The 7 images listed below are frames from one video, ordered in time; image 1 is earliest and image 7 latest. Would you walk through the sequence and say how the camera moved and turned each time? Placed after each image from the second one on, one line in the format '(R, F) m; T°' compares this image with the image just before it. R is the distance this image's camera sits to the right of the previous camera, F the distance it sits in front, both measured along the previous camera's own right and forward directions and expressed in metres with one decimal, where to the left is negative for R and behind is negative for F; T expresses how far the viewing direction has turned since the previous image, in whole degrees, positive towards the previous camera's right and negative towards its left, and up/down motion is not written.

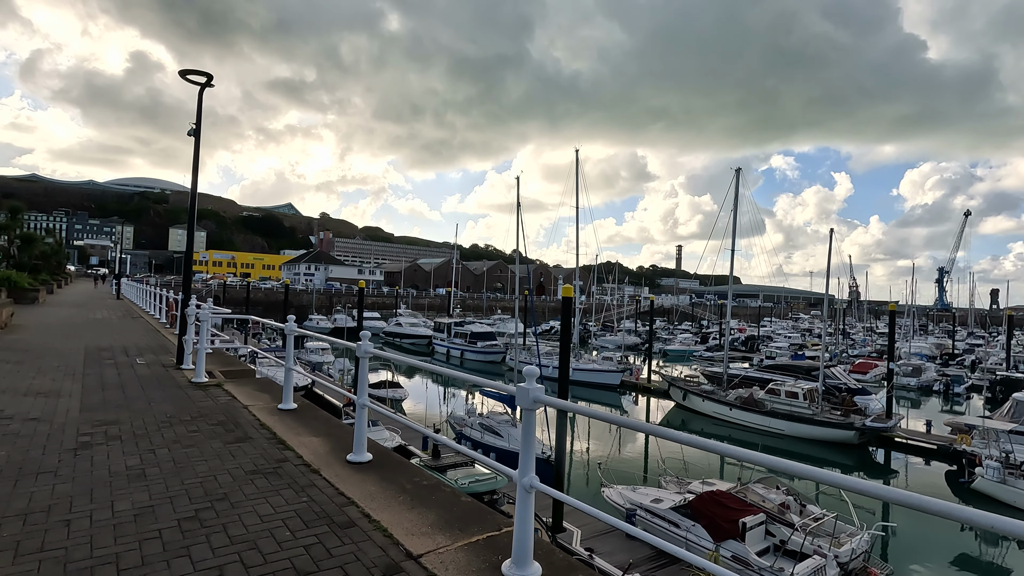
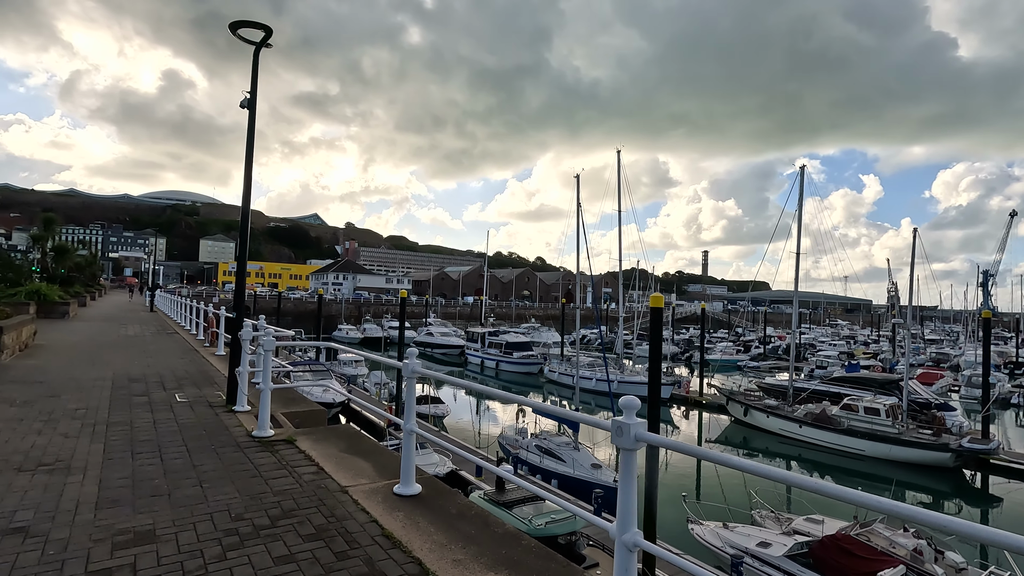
(-1.1, +1.6) m; -2°
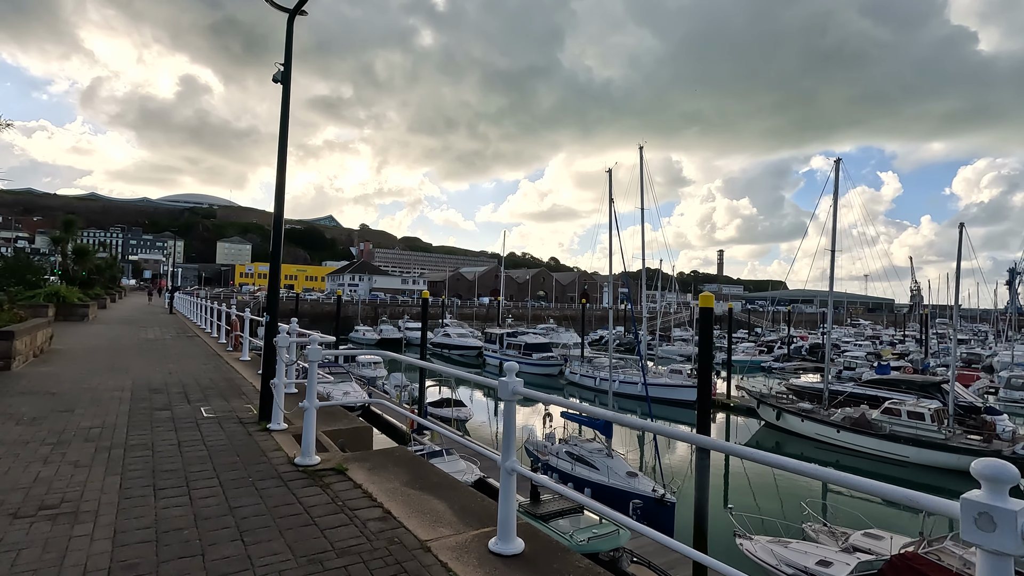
(-0.5, +0.7) m; -1°
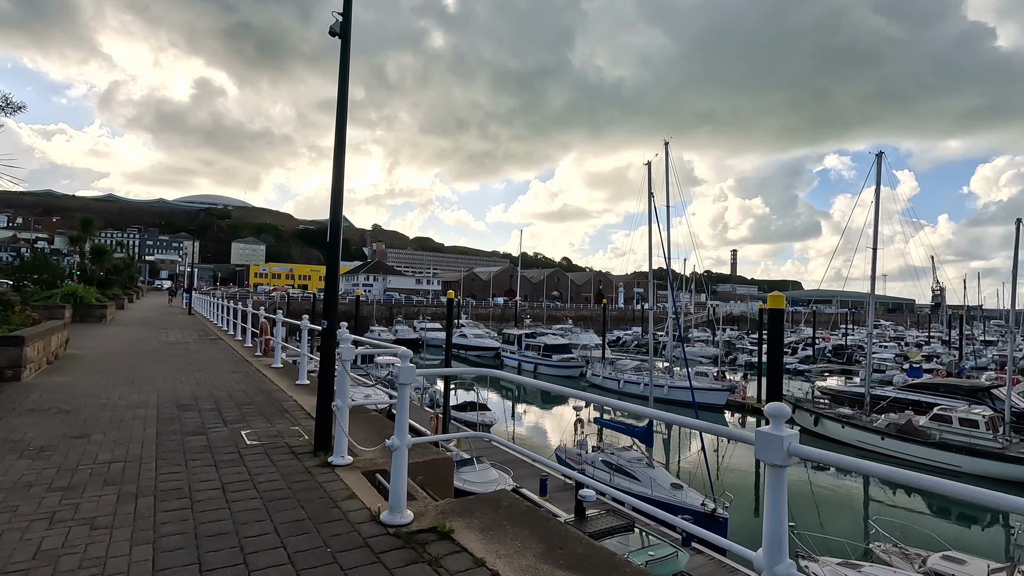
(-0.6, +0.8) m; -1°
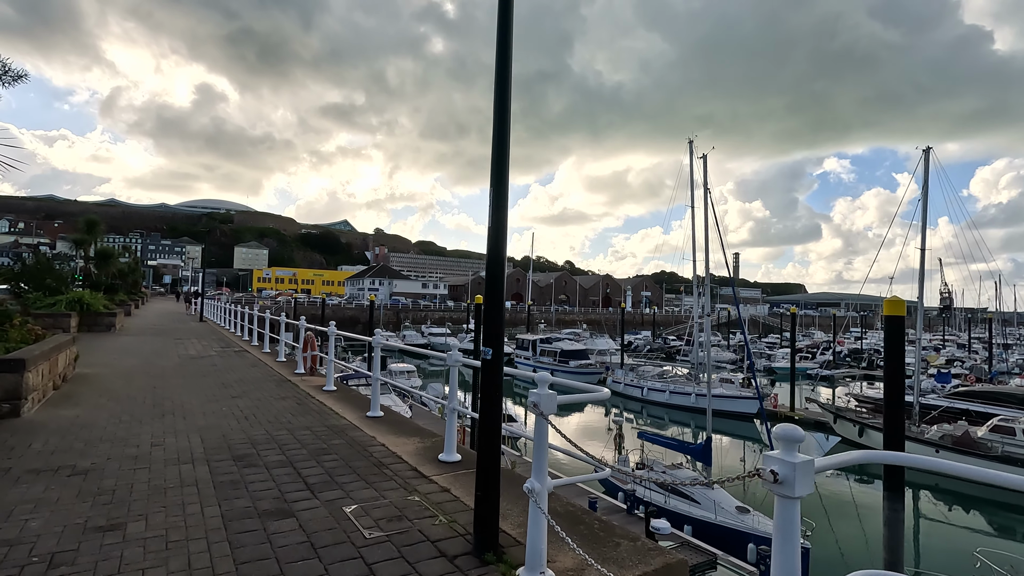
(-1.1, +1.2) m; 0°
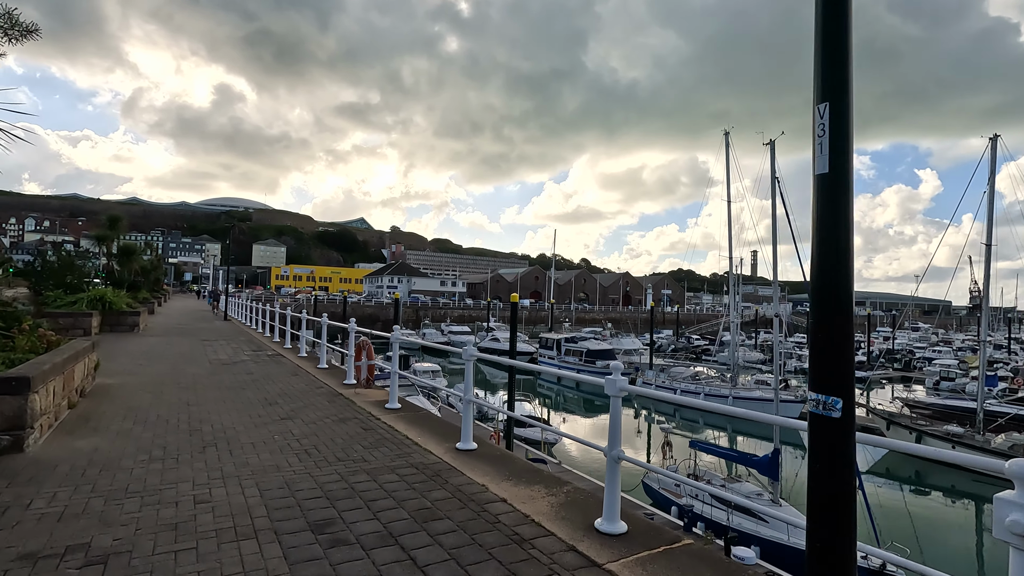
(-0.8, +1.0) m; -2°
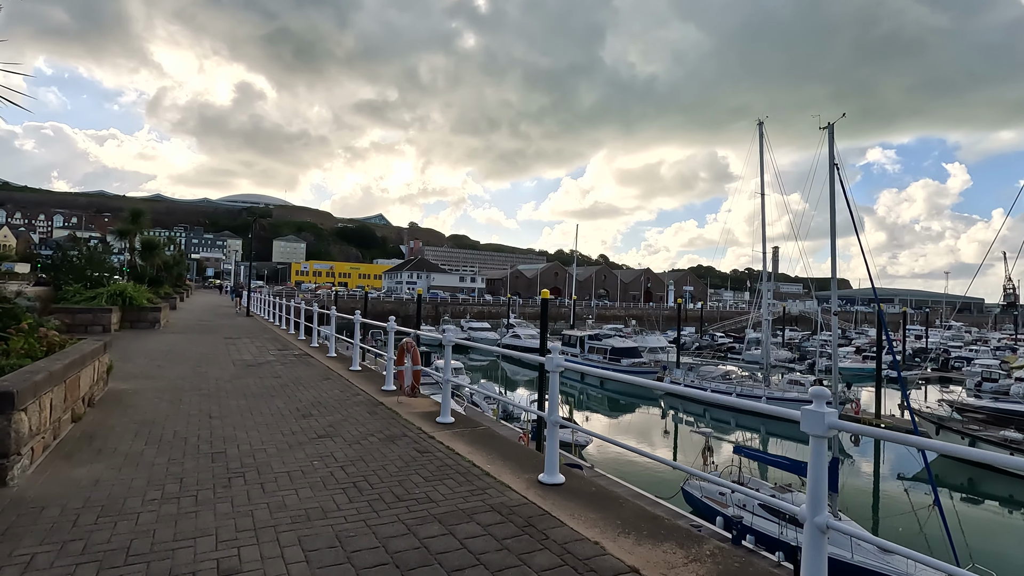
(-0.4, +0.8) m; -2°
